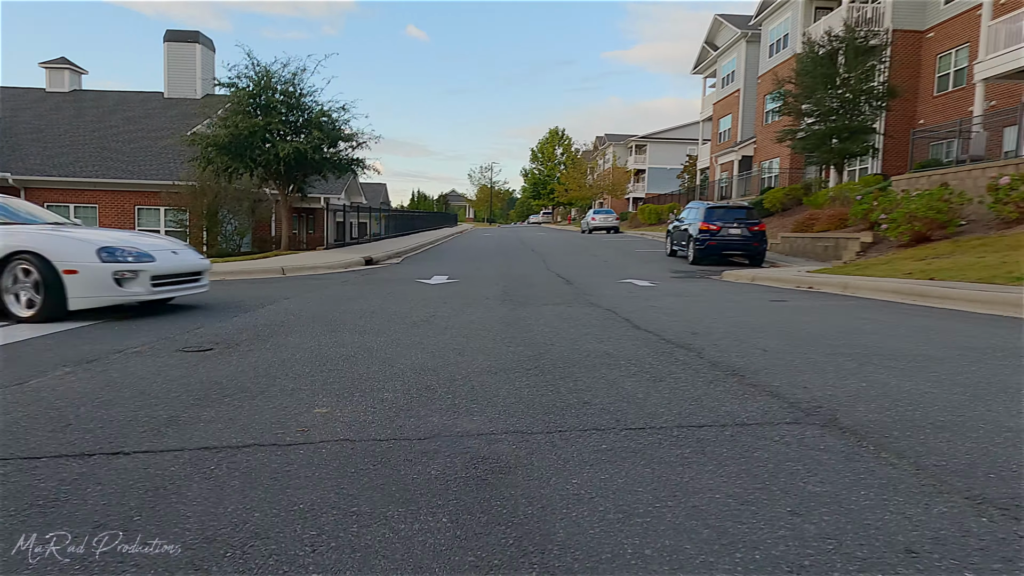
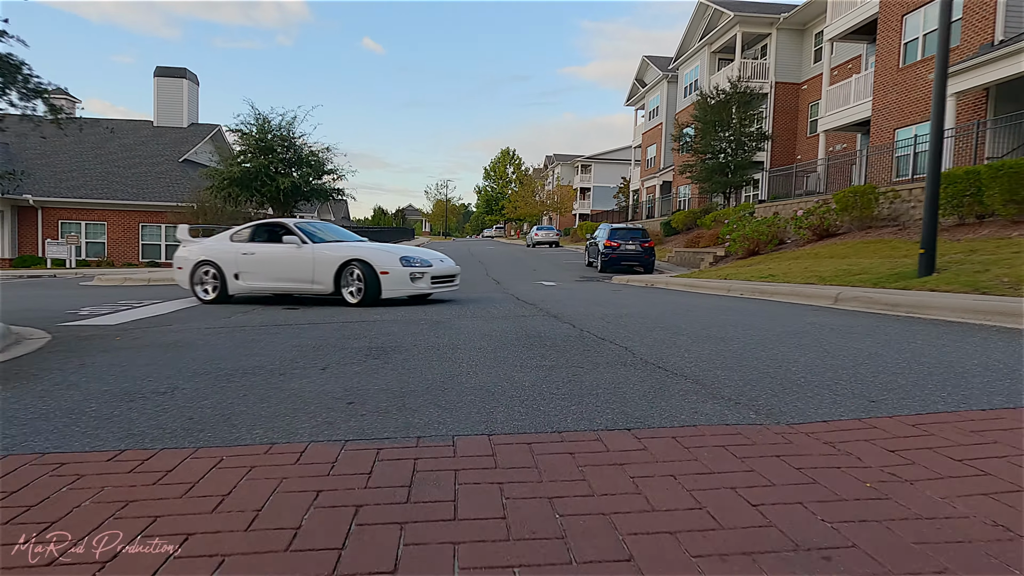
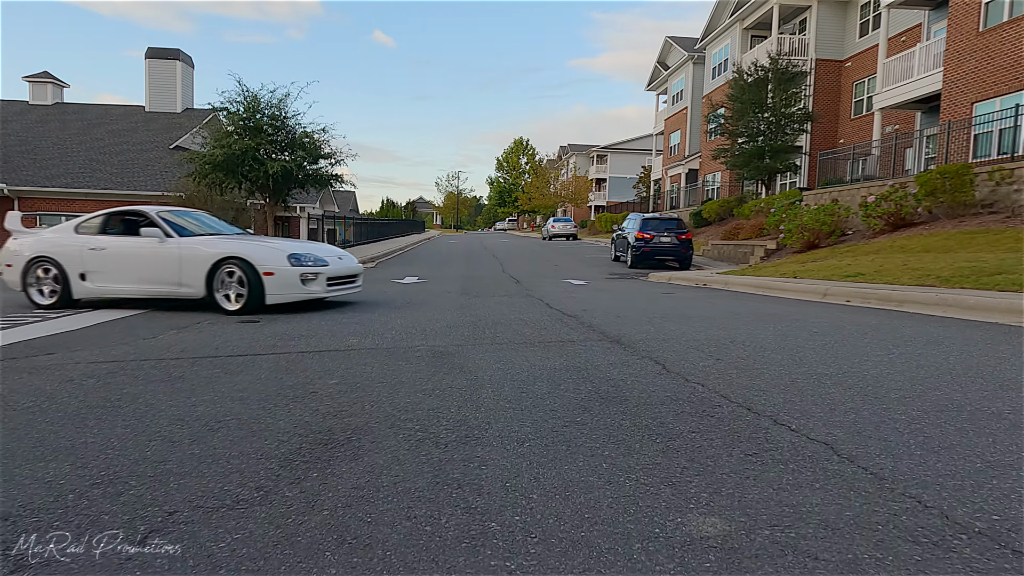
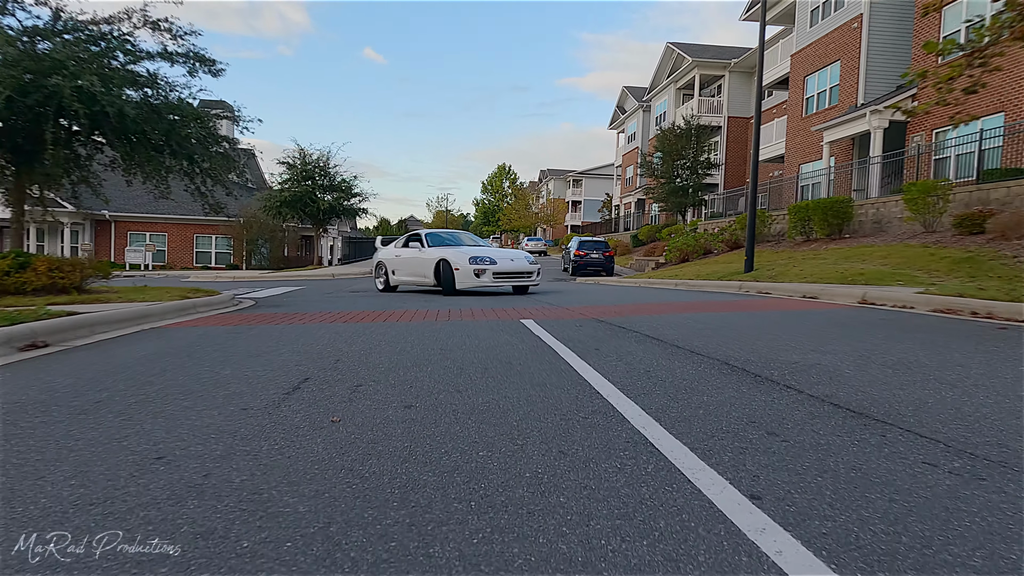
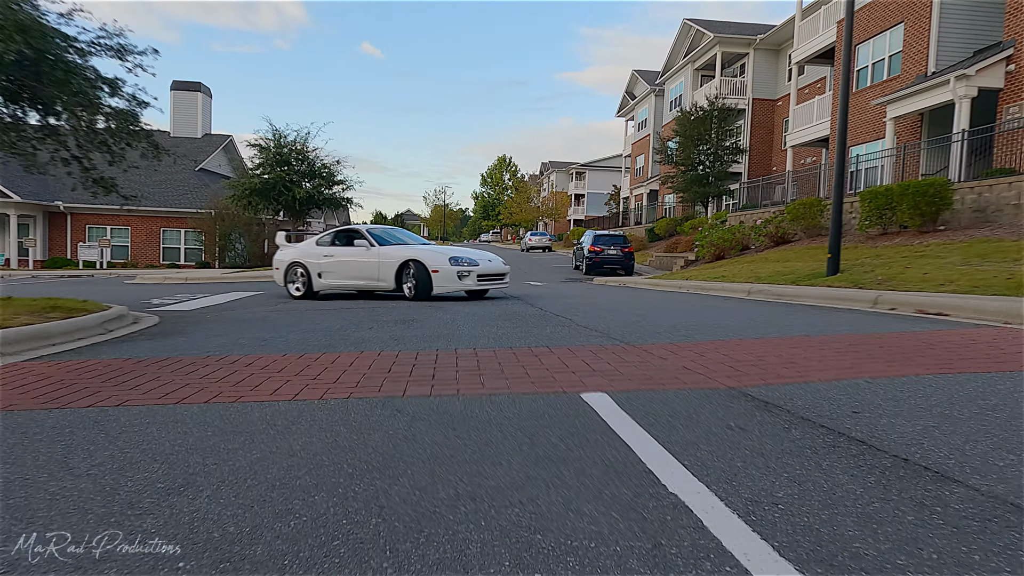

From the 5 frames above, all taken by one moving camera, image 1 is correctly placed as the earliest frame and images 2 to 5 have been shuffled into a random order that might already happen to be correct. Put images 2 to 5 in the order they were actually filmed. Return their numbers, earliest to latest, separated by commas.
3, 2, 5, 4
